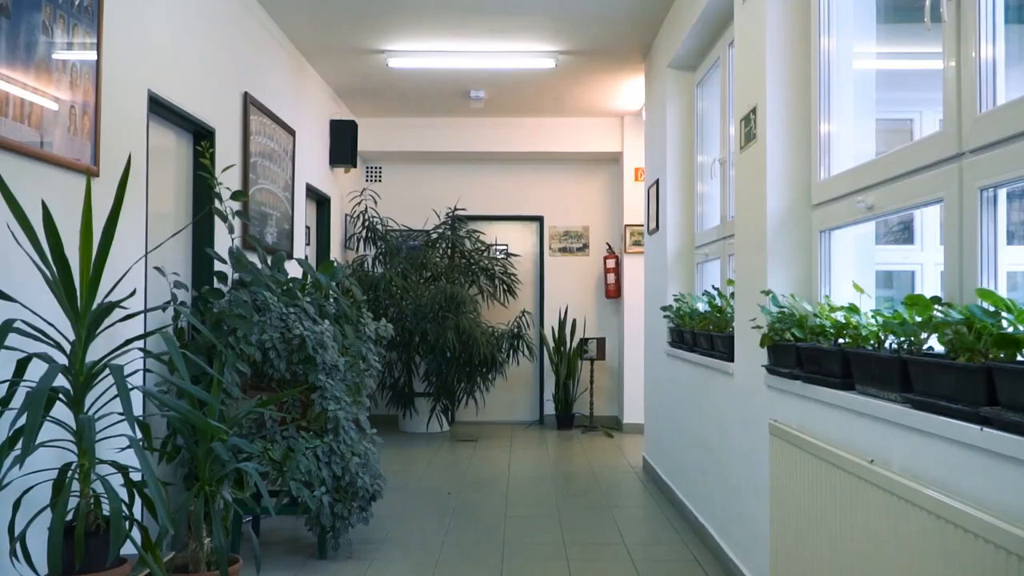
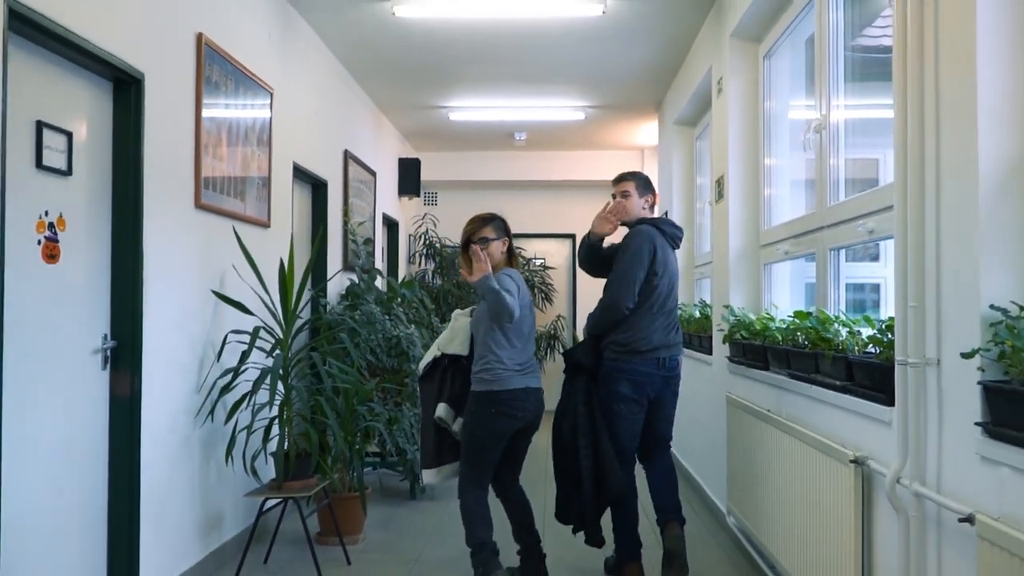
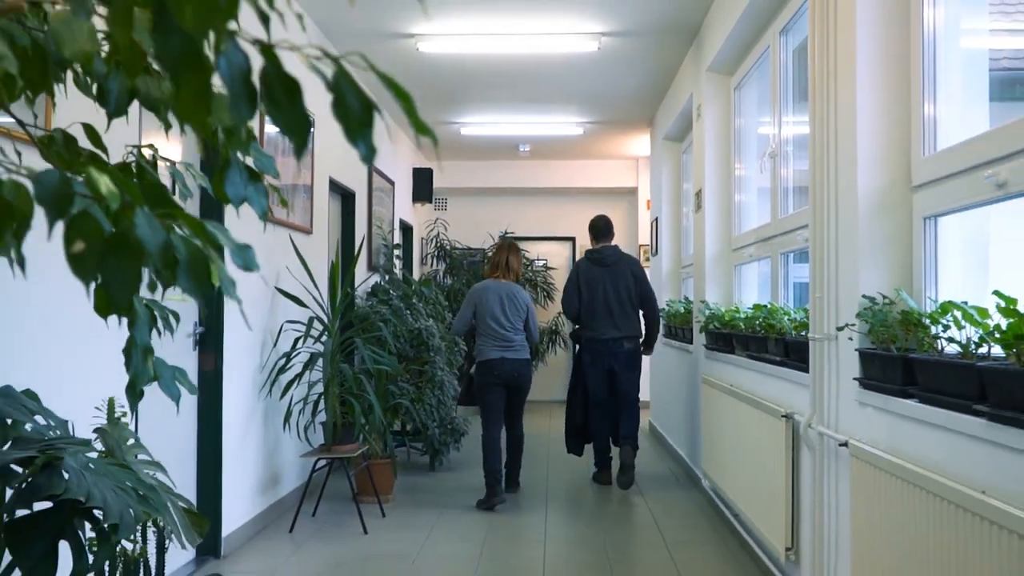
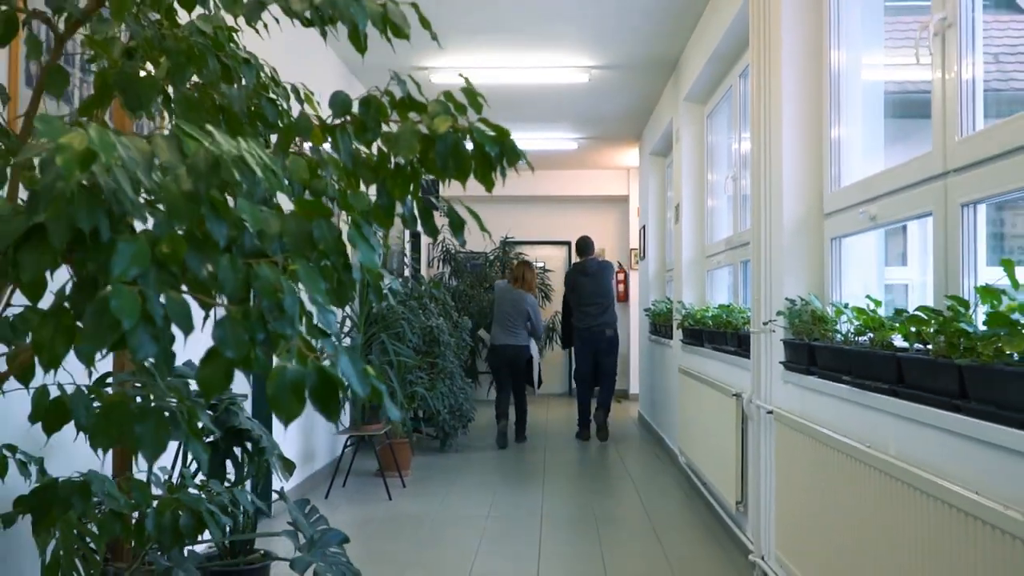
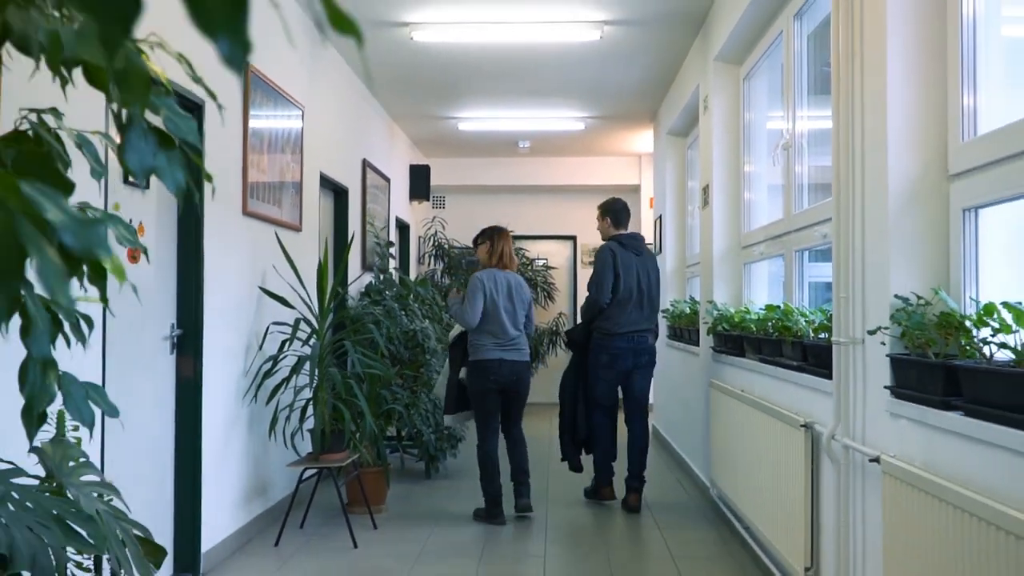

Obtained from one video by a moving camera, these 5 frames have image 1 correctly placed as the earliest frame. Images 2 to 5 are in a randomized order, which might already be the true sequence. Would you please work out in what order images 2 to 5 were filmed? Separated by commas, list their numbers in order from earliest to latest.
2, 5, 3, 4
